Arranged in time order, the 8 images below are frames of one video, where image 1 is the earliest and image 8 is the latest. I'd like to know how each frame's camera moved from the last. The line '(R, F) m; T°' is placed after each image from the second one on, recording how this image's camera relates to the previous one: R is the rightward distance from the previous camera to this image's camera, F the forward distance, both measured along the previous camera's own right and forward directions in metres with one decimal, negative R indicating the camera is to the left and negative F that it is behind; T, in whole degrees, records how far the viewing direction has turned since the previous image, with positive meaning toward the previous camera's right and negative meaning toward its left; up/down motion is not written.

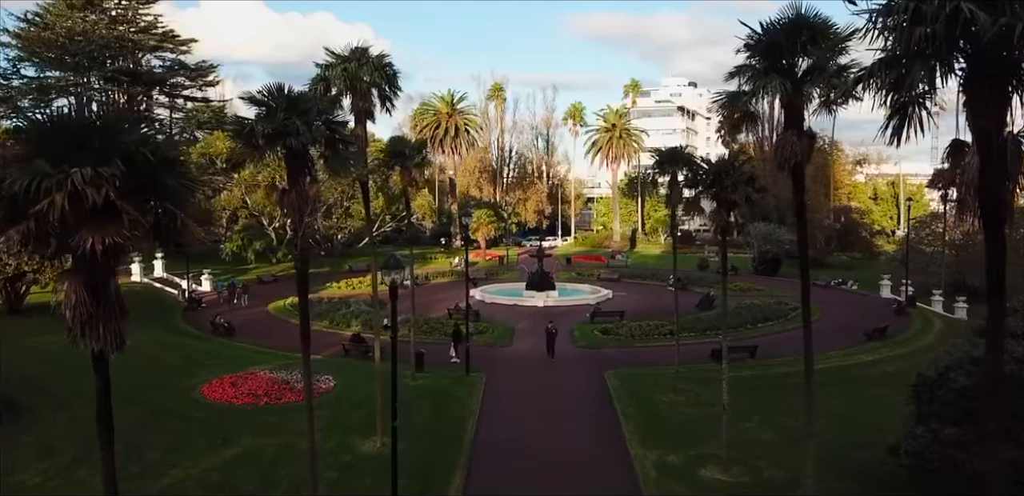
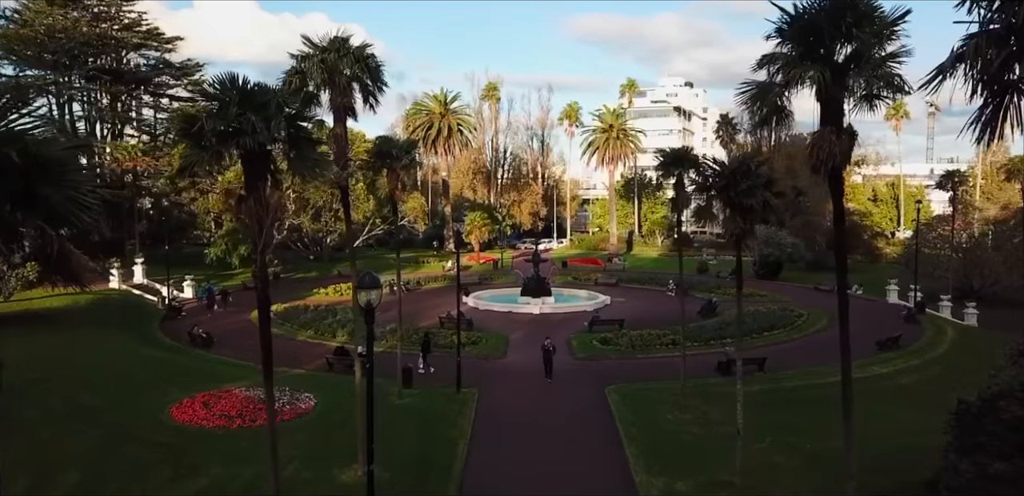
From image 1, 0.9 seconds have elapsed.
(0.0, +1.5) m; 0°
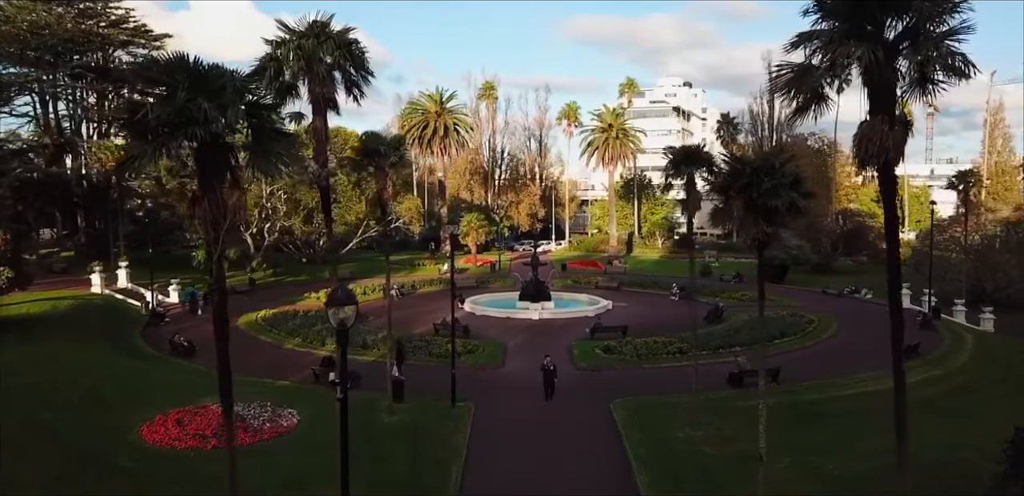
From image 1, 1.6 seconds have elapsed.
(0.0, +1.4) m; 0°
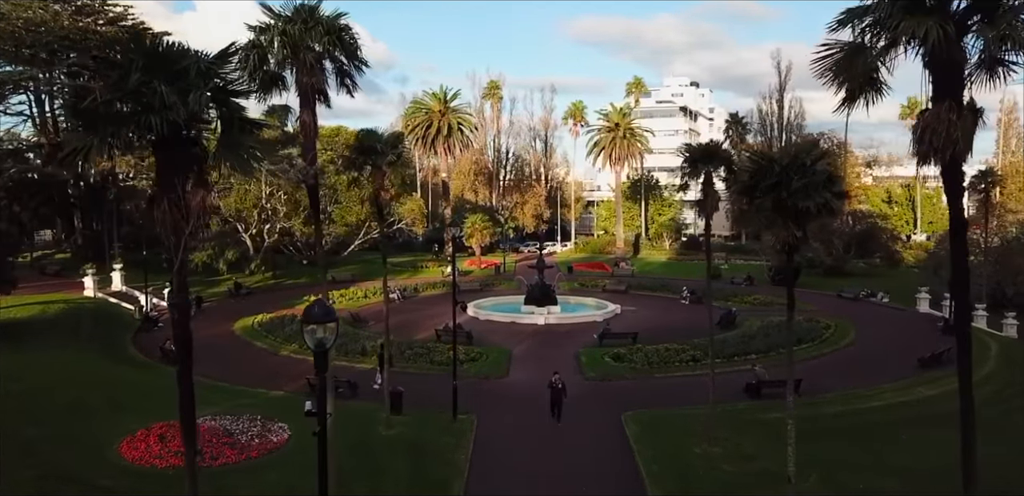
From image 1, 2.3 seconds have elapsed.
(0.0, +1.1) m; 0°
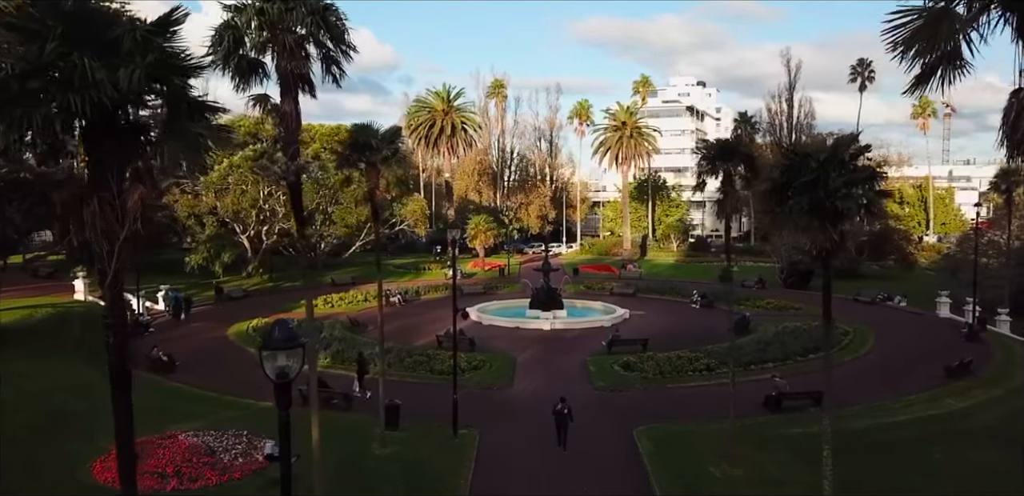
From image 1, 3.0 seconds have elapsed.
(0.0, +1.2) m; 0°
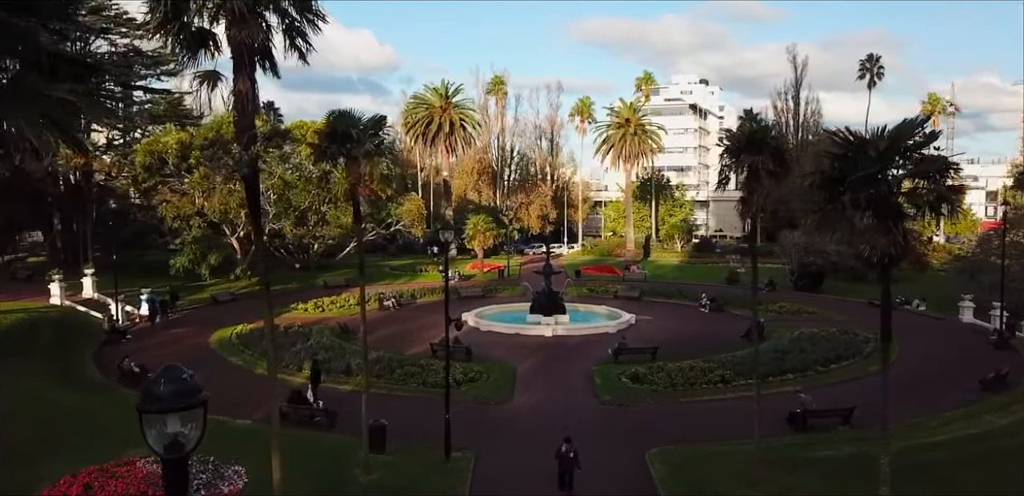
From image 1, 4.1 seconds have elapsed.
(0.0, +1.8) m; 0°
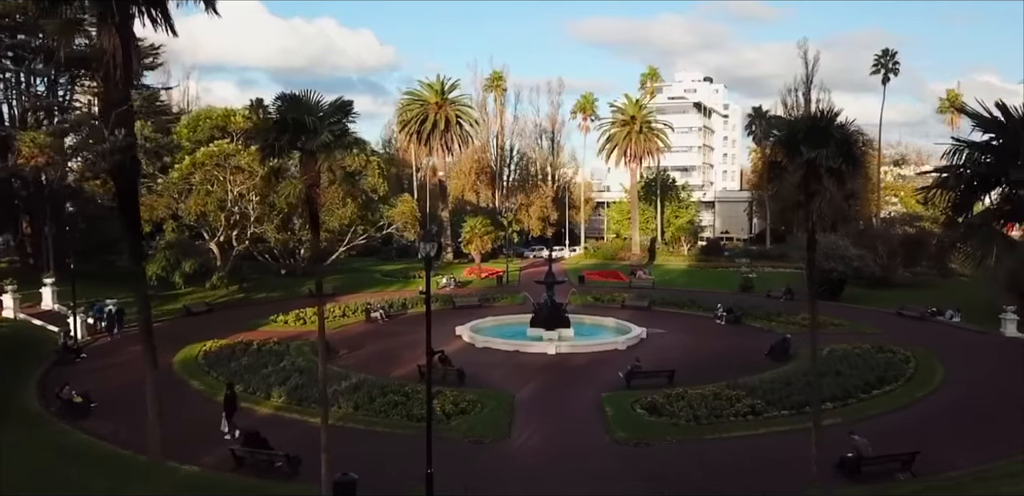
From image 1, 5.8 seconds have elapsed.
(+0.1, +2.9) m; 0°
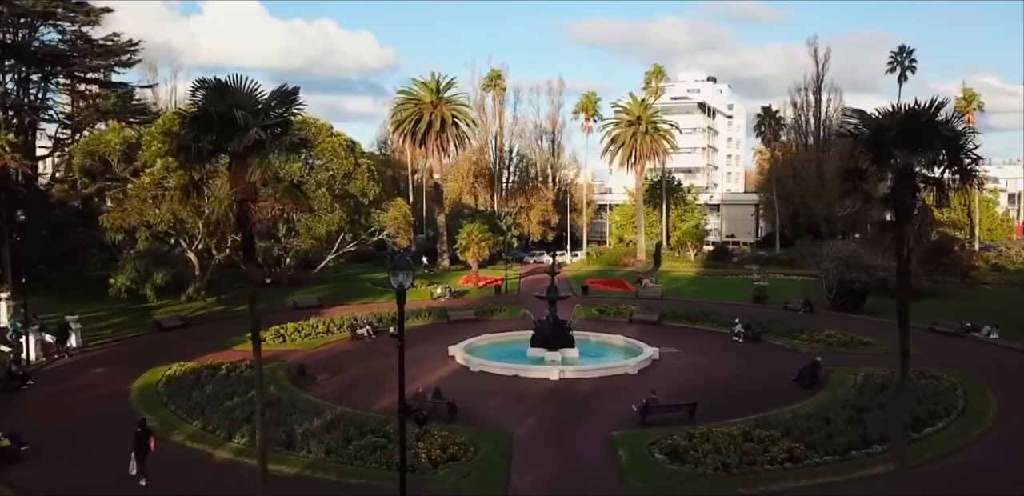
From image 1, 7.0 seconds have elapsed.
(0.0, +2.7) m; 0°
